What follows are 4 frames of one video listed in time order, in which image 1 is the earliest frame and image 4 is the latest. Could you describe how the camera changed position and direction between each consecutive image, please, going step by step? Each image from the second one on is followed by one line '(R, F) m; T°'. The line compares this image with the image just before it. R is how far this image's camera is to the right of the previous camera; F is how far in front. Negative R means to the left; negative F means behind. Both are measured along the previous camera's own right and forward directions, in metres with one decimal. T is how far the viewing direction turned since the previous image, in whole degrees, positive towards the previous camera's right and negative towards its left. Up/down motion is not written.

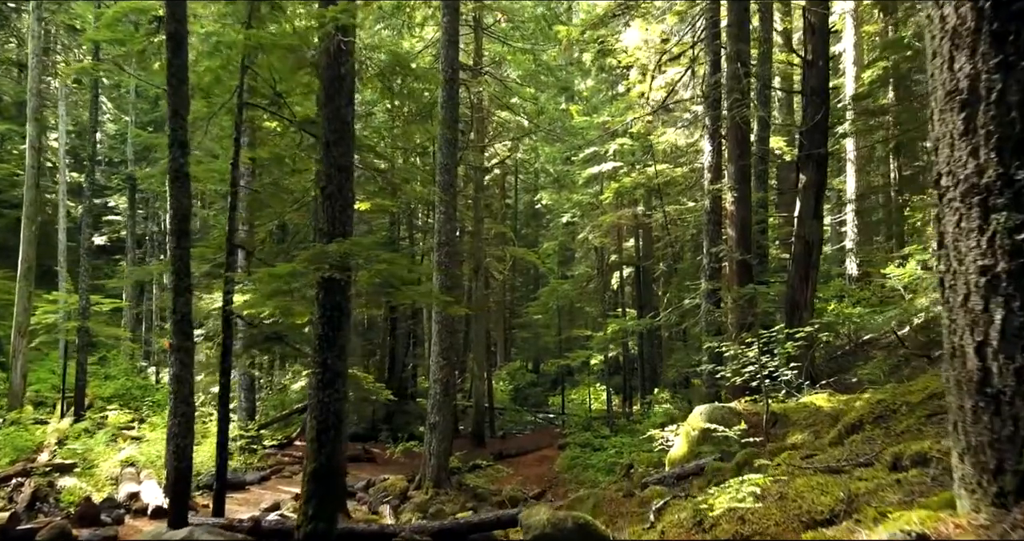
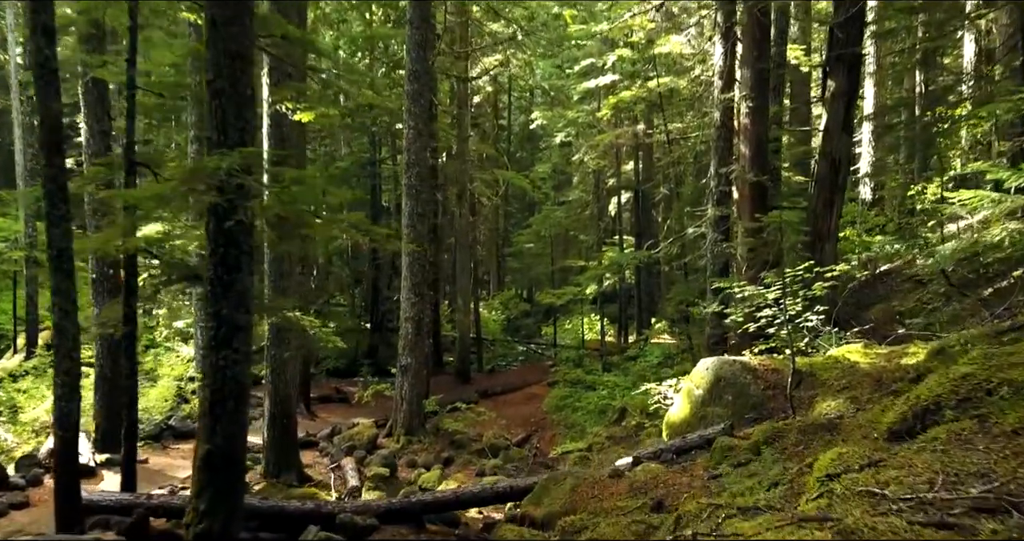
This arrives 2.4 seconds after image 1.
(+0.3, +1.6) m; 0°
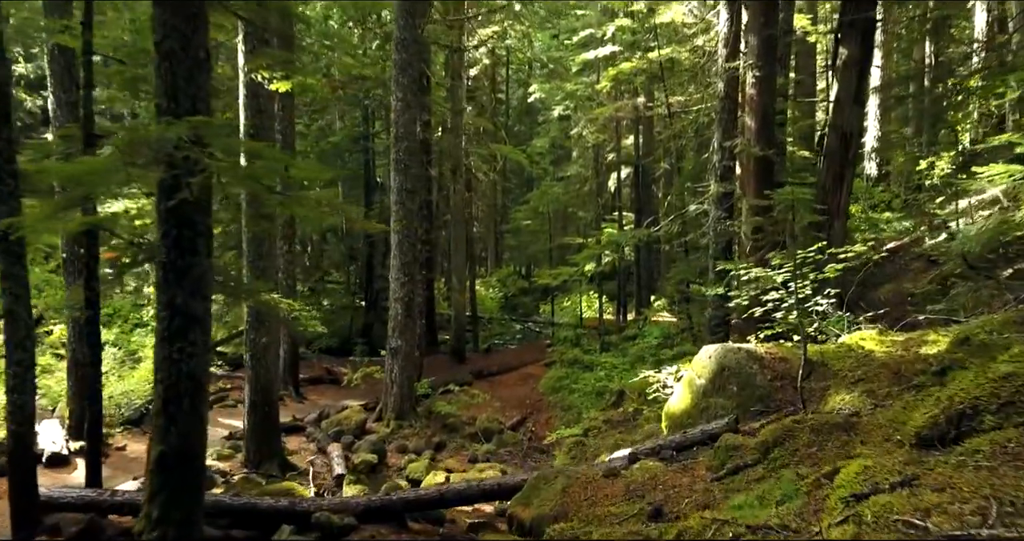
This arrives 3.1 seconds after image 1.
(+0.1, +0.5) m; 0°
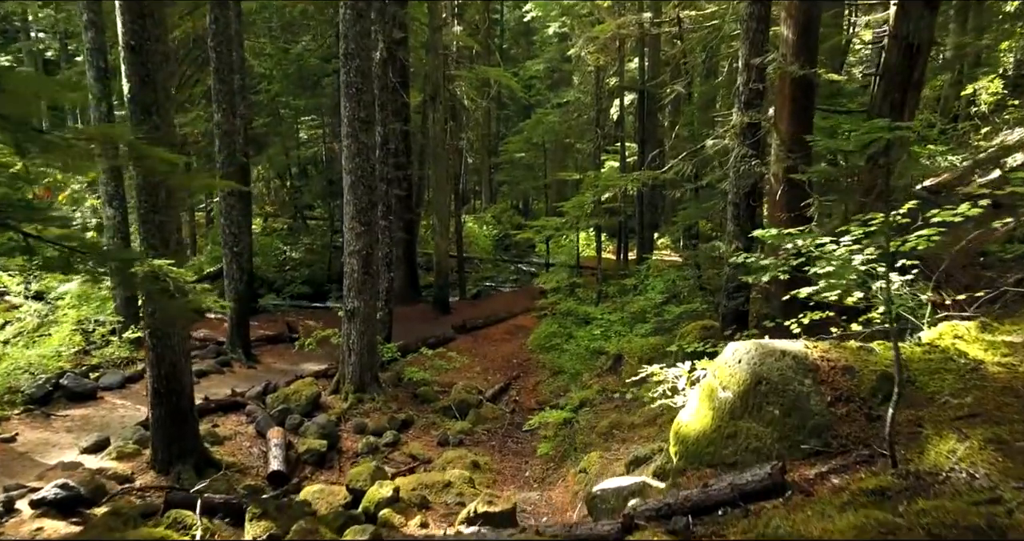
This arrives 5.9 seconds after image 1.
(+0.3, +1.9) m; 0°
